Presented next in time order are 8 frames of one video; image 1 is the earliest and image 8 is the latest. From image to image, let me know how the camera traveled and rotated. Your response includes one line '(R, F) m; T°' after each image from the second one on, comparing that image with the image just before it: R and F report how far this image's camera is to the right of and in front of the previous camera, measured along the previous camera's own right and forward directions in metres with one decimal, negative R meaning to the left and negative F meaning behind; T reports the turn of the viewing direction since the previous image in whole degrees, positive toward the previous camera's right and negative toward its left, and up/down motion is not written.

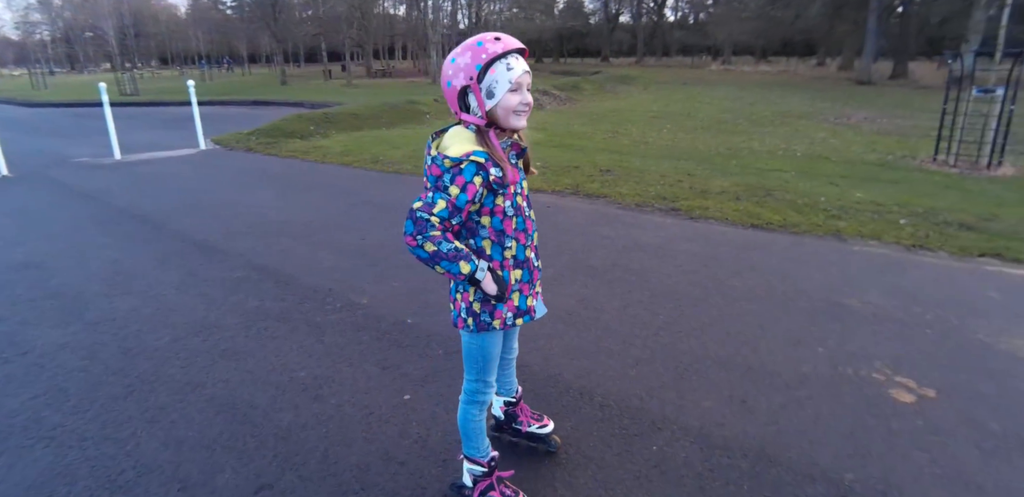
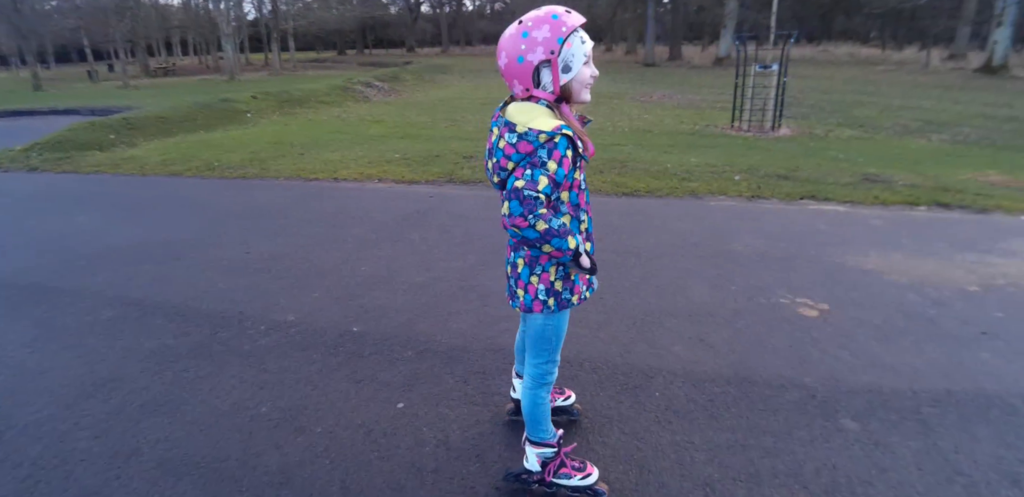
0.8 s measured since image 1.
(-0.7, +0.2) m; +18°
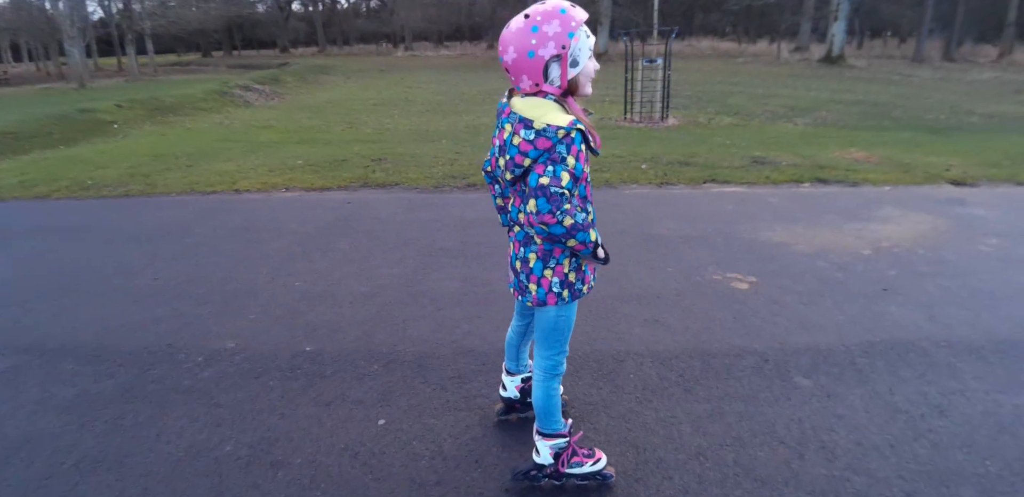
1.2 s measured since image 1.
(-0.3, 0.0) m; +11°
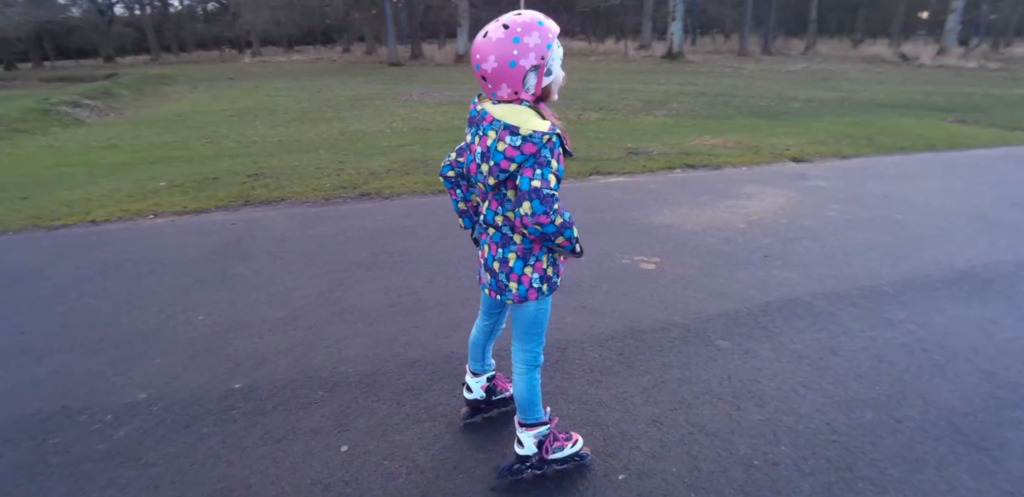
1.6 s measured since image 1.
(-0.3, 0.0) m; +13°
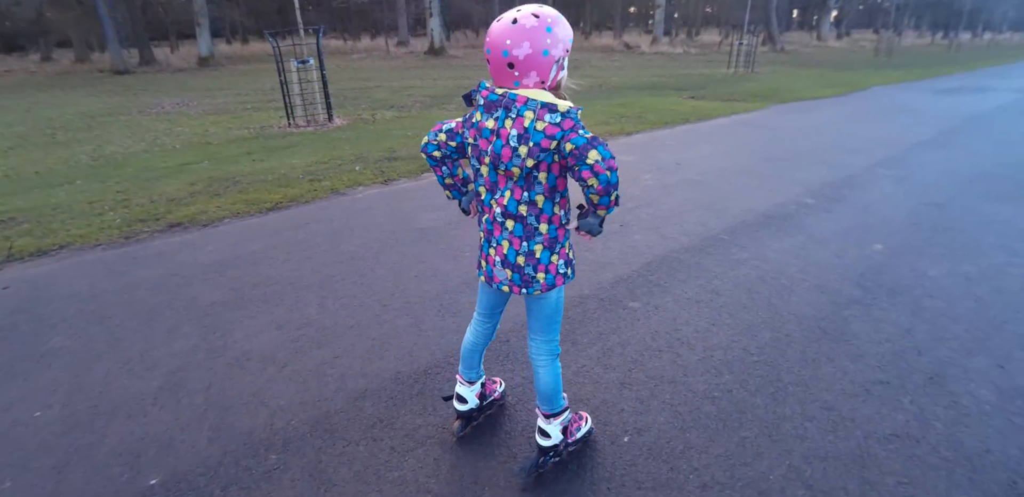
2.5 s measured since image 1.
(-0.7, +0.2) m; +21°
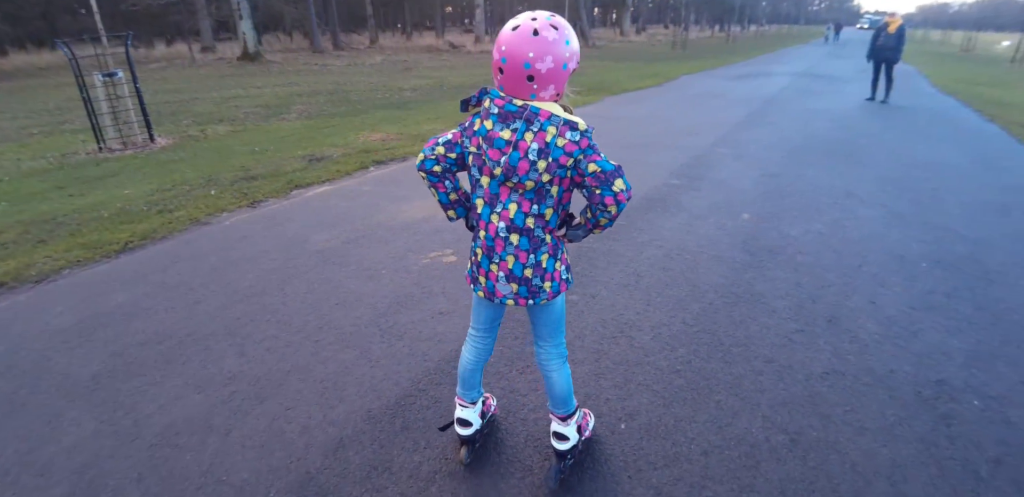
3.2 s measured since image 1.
(-0.5, +0.1) m; +15°
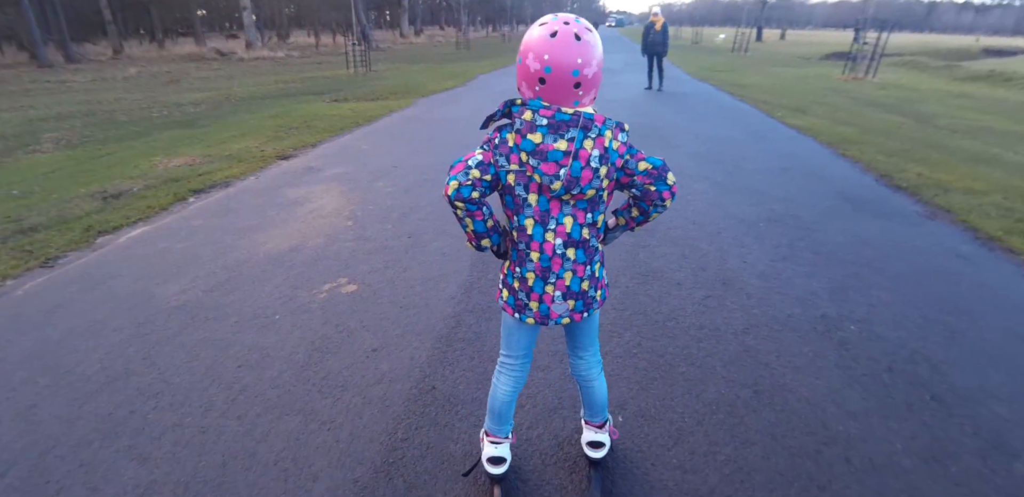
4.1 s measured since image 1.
(-0.7, +0.2) m; +20°
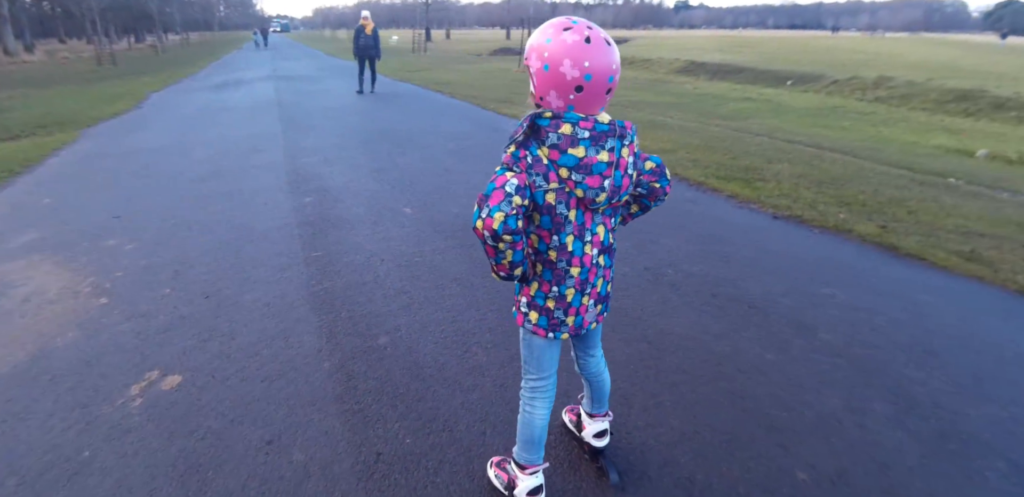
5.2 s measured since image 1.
(-0.8, +0.2) m; +28°
